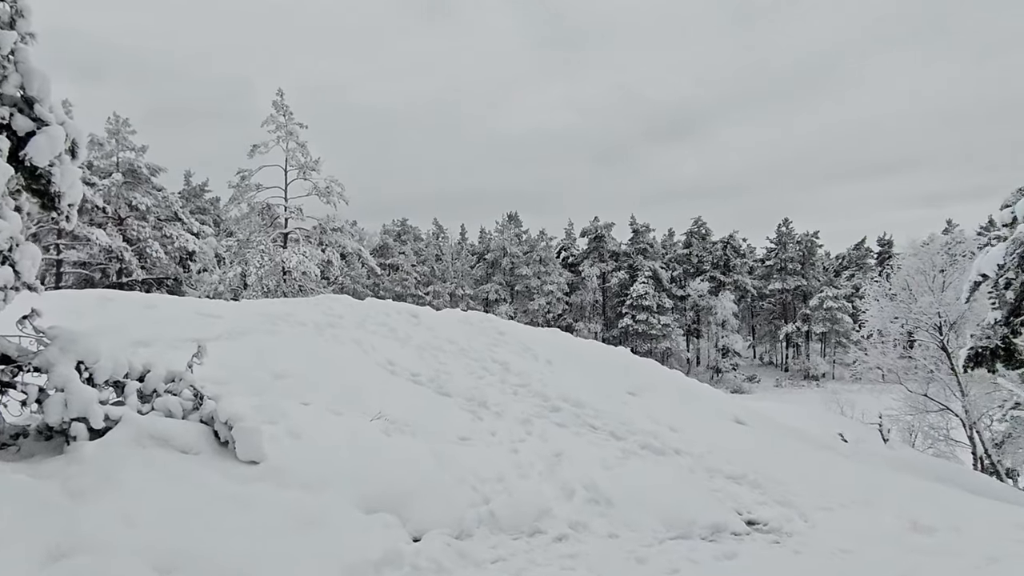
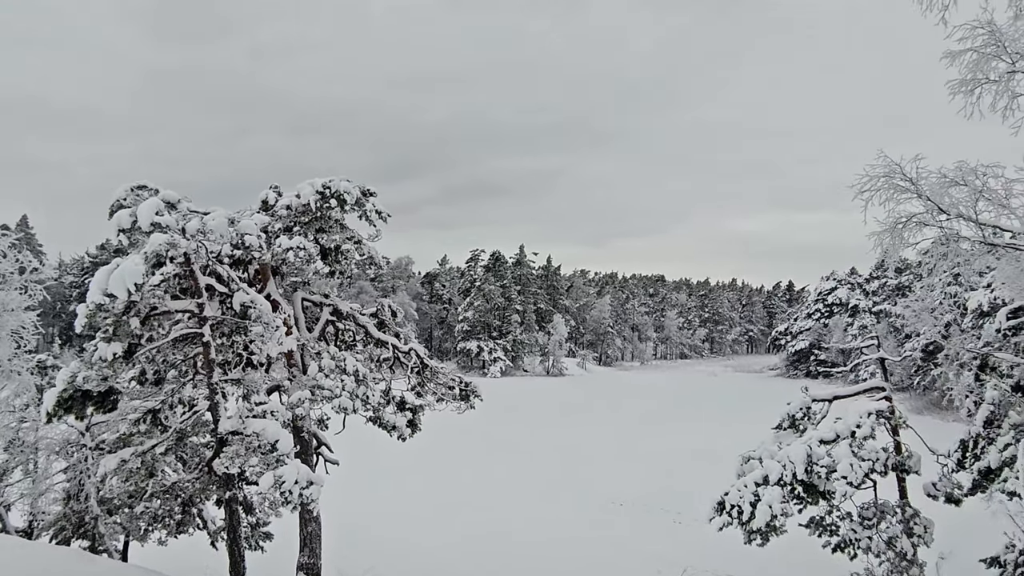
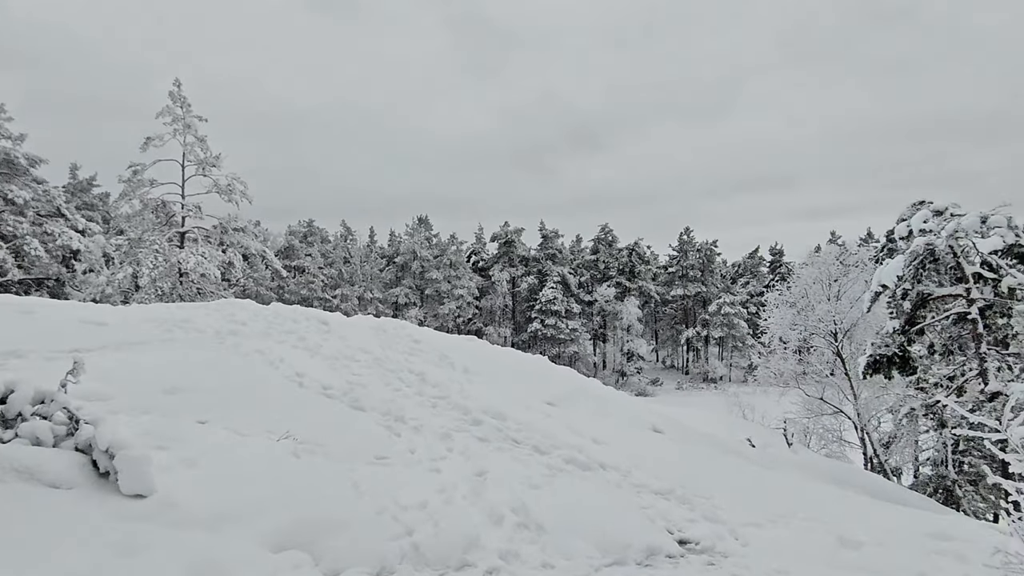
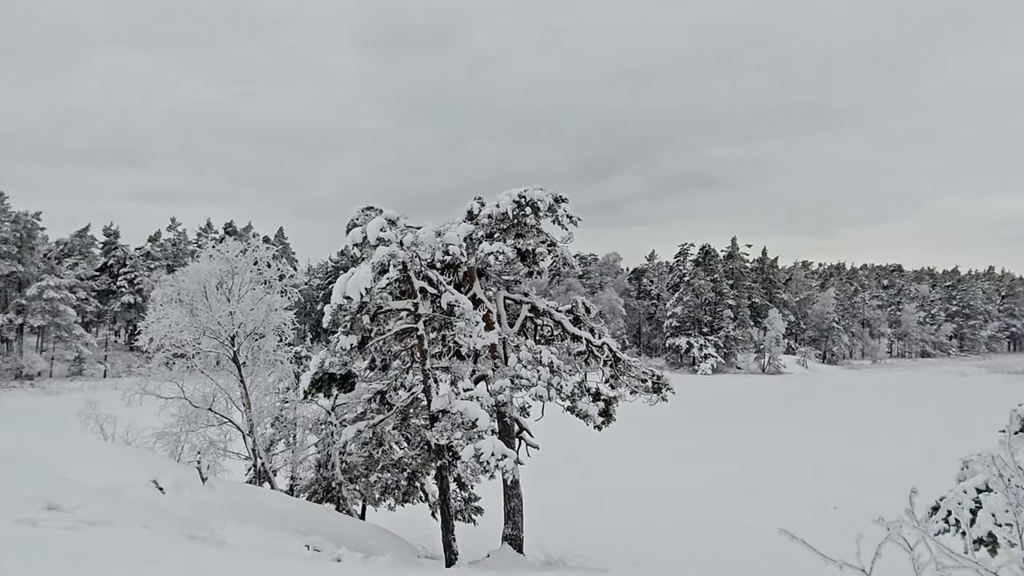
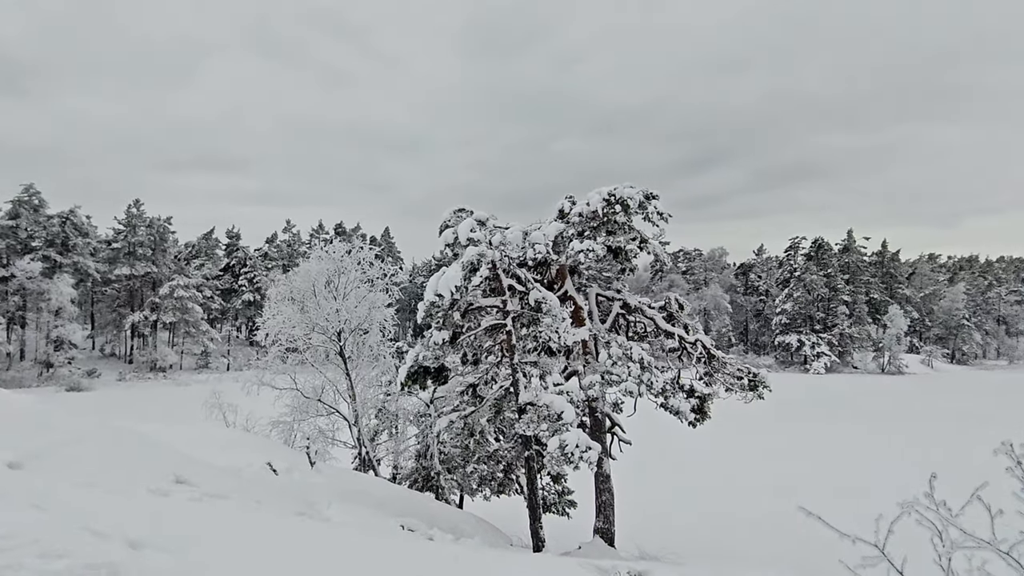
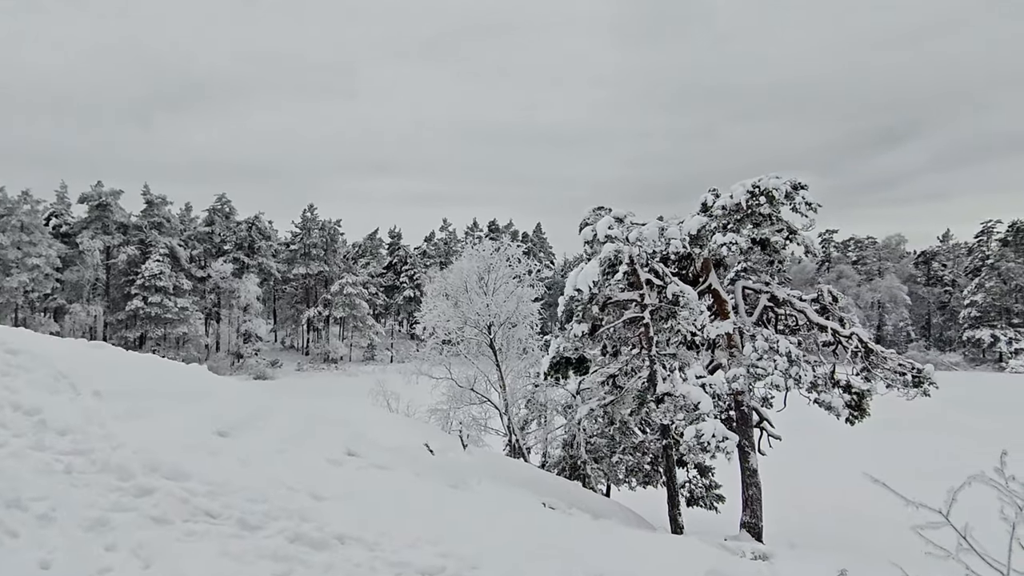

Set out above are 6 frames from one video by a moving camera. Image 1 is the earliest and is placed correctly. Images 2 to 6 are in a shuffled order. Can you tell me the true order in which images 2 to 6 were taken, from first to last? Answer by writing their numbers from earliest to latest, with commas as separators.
3, 6, 5, 4, 2
